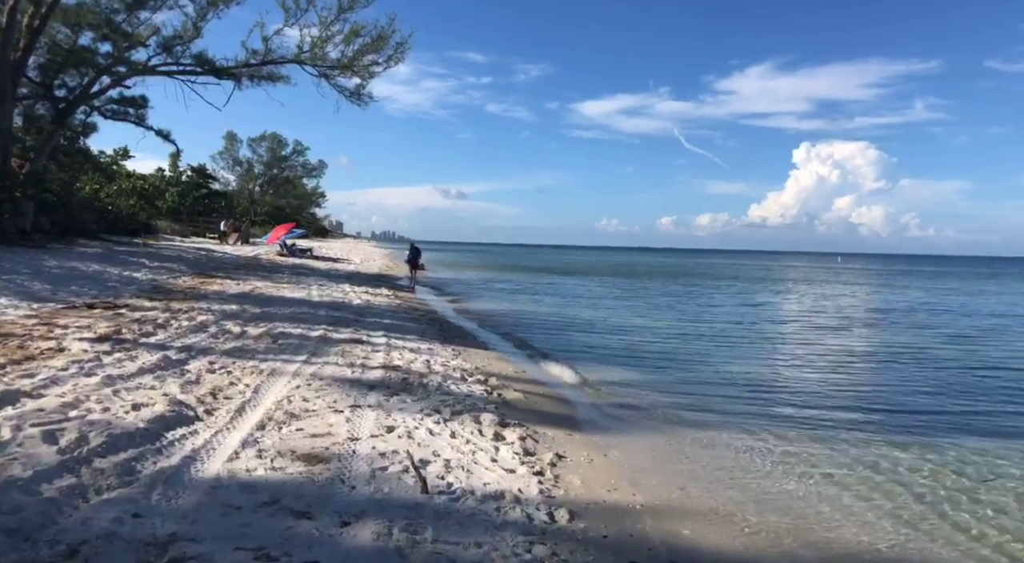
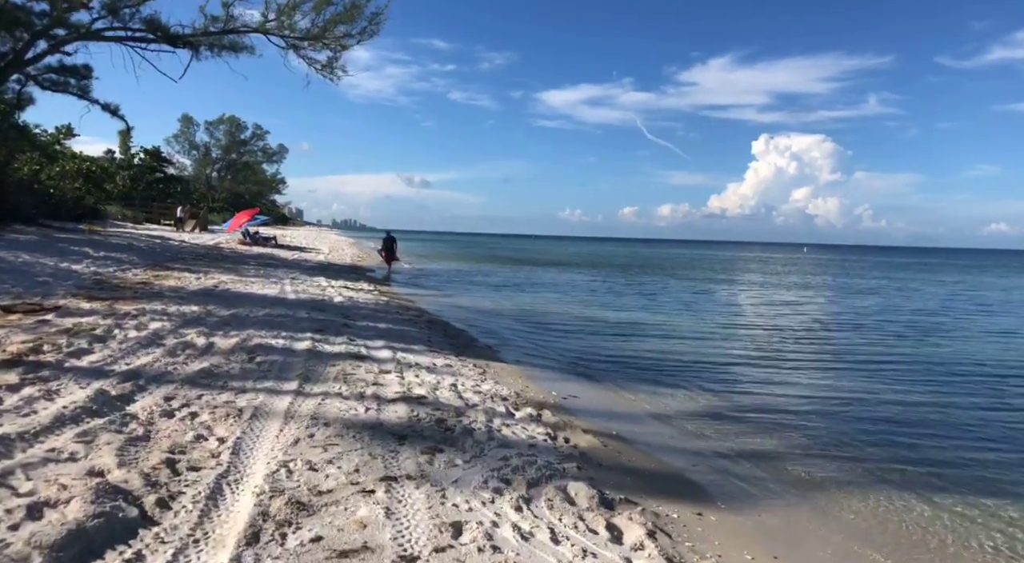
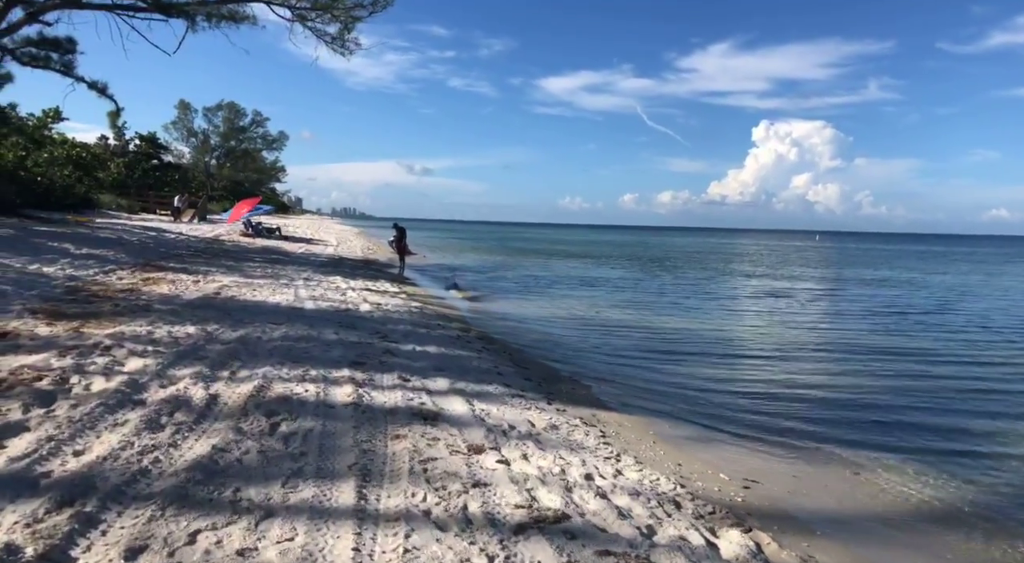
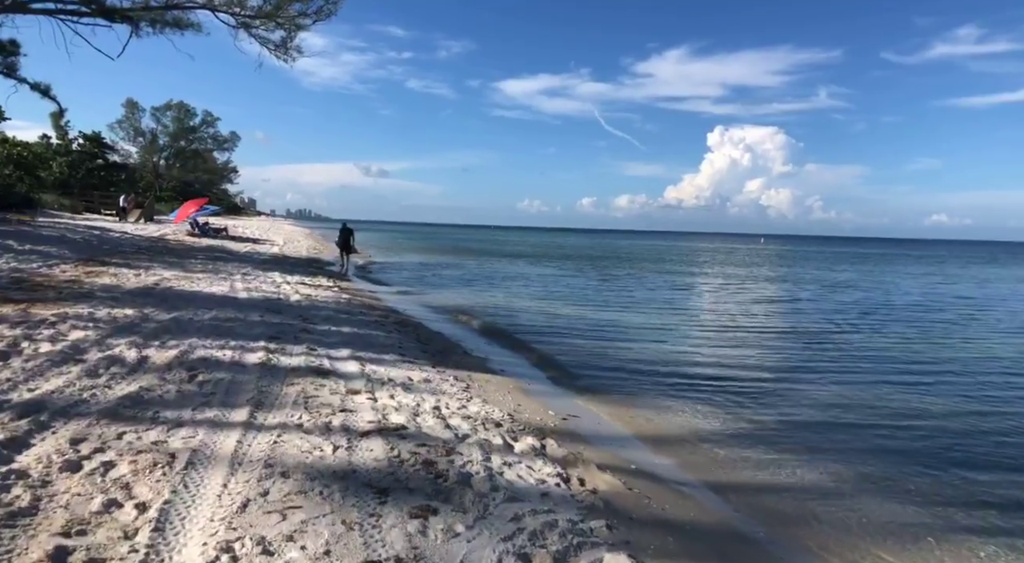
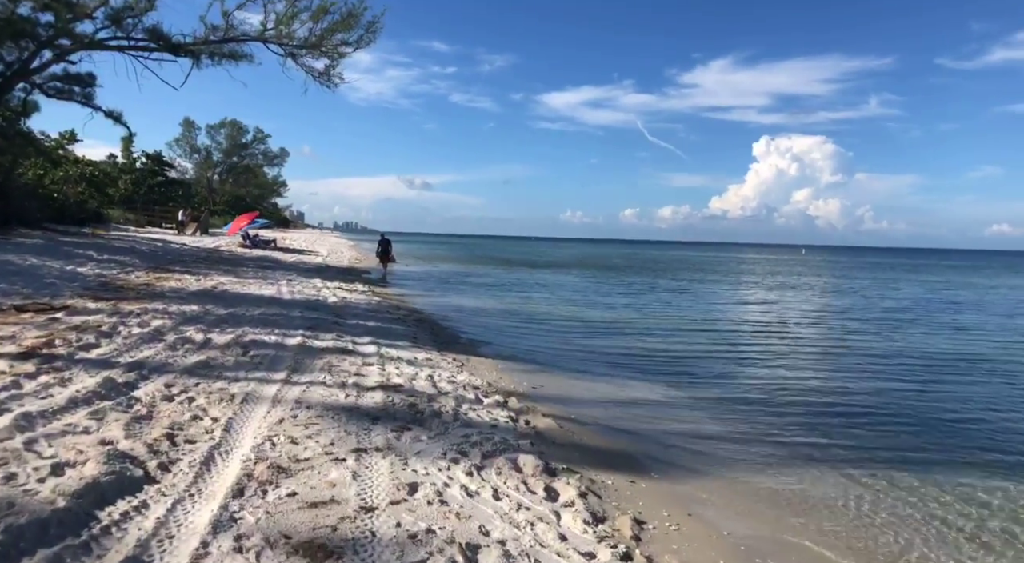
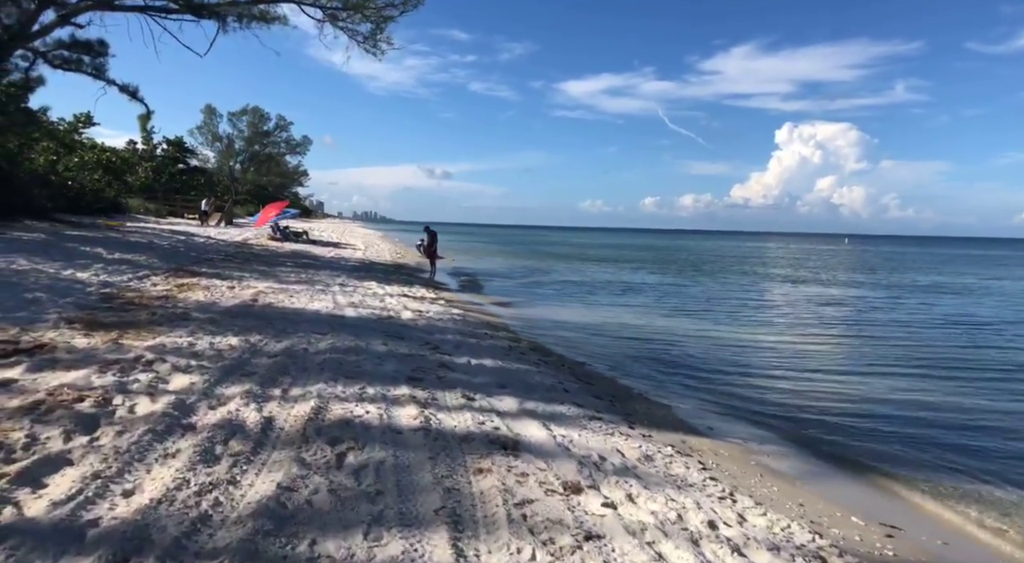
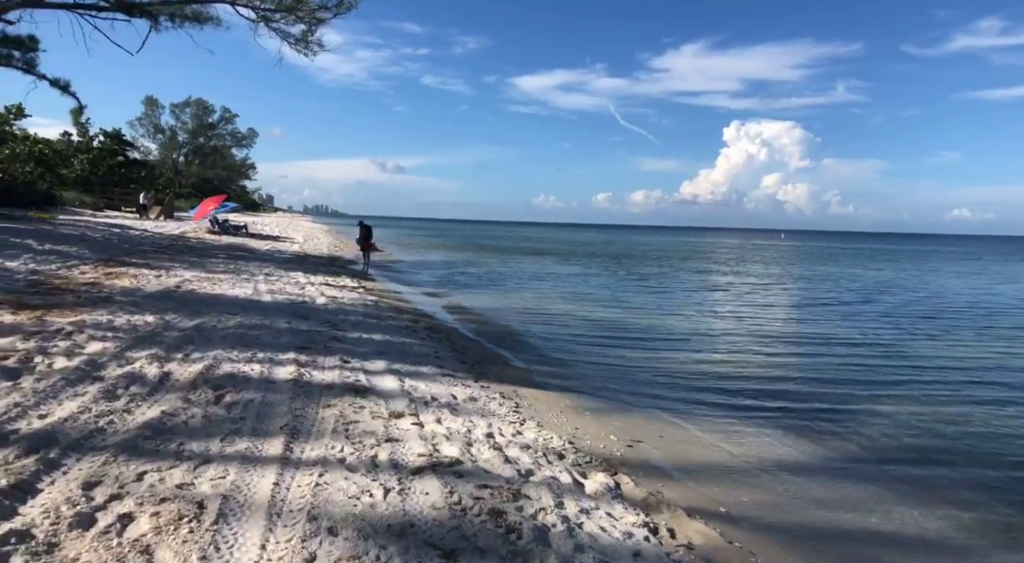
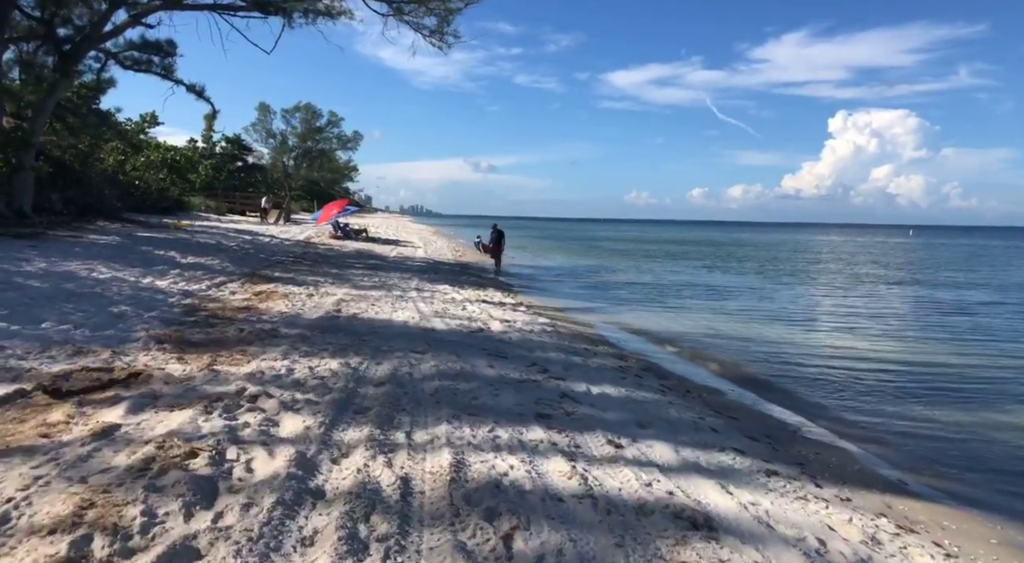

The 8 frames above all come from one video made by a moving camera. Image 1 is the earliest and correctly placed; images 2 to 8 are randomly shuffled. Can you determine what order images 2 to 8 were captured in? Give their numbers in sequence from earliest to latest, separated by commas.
5, 2, 4, 7, 3, 6, 8
